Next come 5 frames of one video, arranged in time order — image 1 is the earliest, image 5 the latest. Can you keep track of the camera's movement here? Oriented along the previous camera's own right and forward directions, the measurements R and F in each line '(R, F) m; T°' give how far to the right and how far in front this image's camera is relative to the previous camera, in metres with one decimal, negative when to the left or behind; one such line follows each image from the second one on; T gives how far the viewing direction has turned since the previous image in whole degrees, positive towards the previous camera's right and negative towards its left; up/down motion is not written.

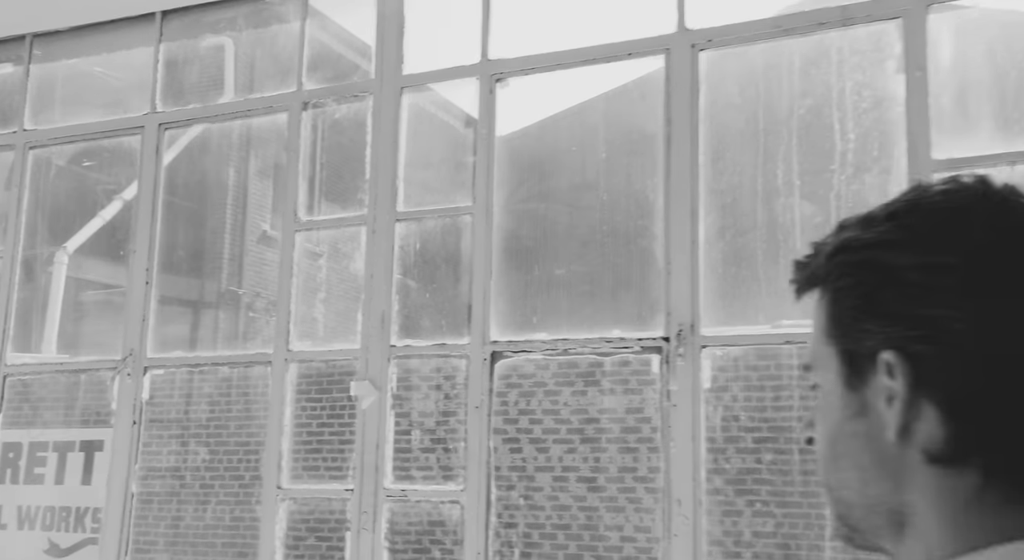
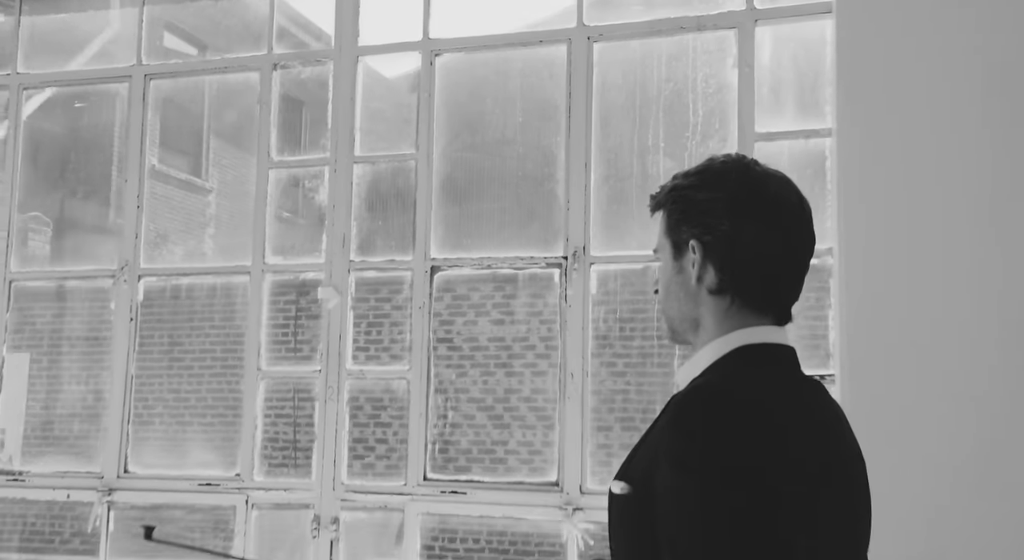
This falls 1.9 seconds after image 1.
(-0.2, -0.8) m; +7°
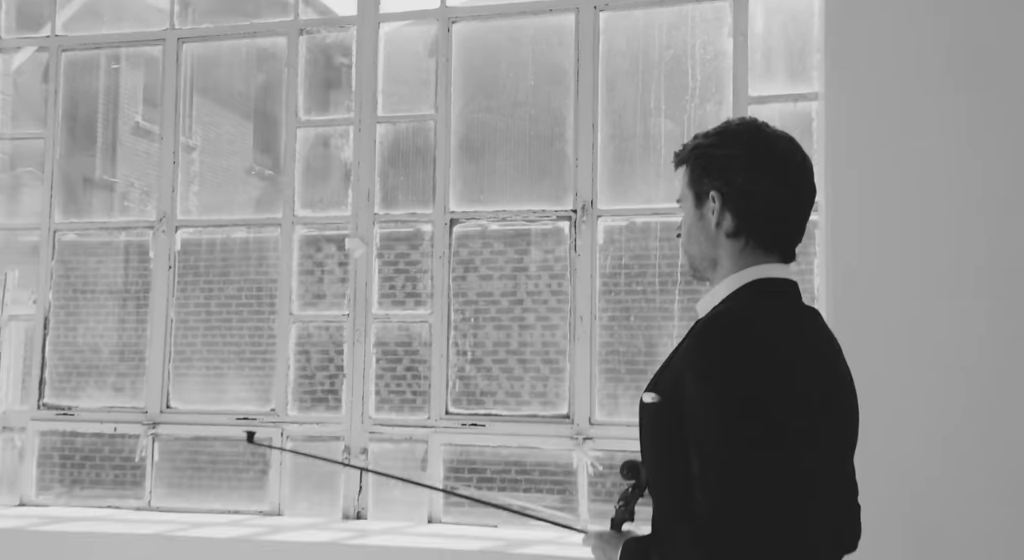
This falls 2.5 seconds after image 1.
(-0.1, -0.3) m; +2°
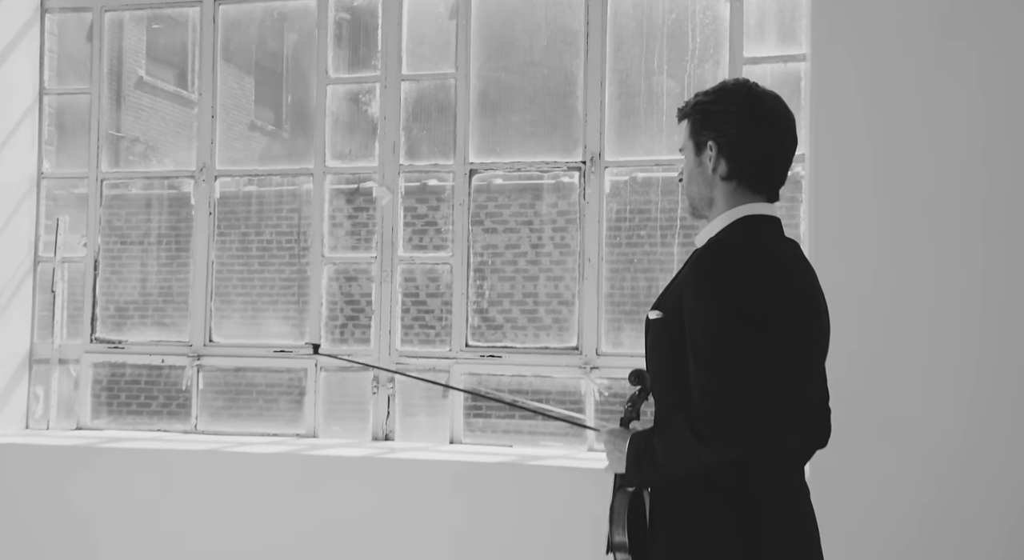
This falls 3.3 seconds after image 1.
(-0.1, -0.3) m; 0°
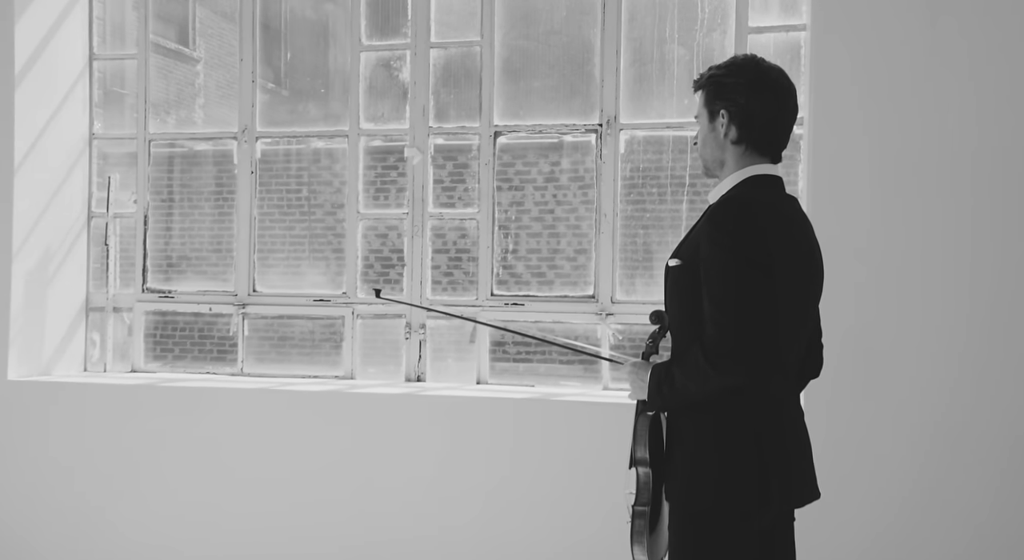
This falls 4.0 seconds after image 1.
(-0.1, -0.3) m; 0°
